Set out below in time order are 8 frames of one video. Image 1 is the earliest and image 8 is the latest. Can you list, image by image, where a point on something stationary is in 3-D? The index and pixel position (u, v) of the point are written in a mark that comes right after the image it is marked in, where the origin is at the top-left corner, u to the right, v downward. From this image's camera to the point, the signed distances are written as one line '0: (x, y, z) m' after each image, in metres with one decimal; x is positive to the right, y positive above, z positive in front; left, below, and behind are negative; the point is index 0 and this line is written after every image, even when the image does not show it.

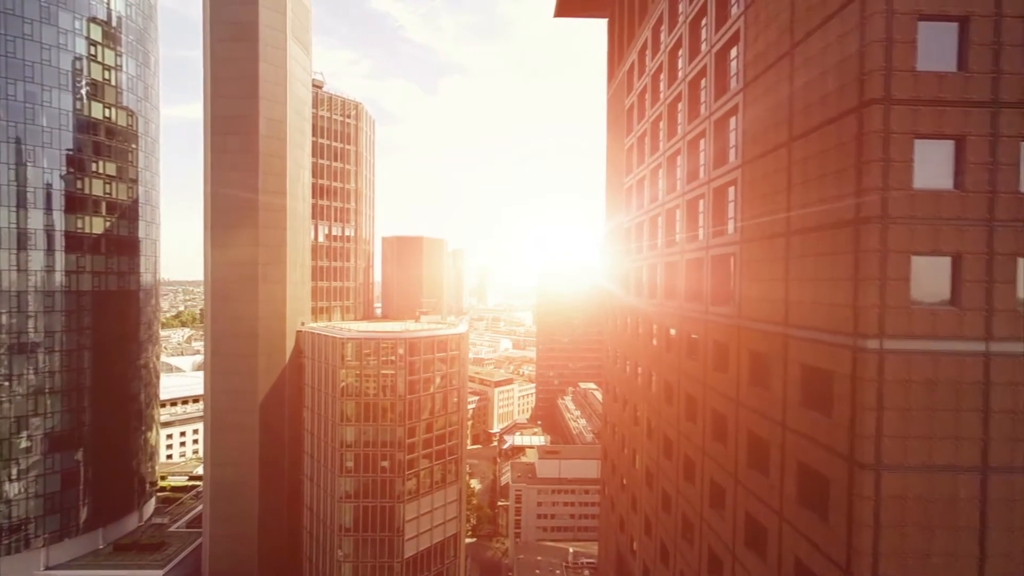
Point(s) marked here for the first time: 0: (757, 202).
0: (+6.5, +2.3, +13.1) m
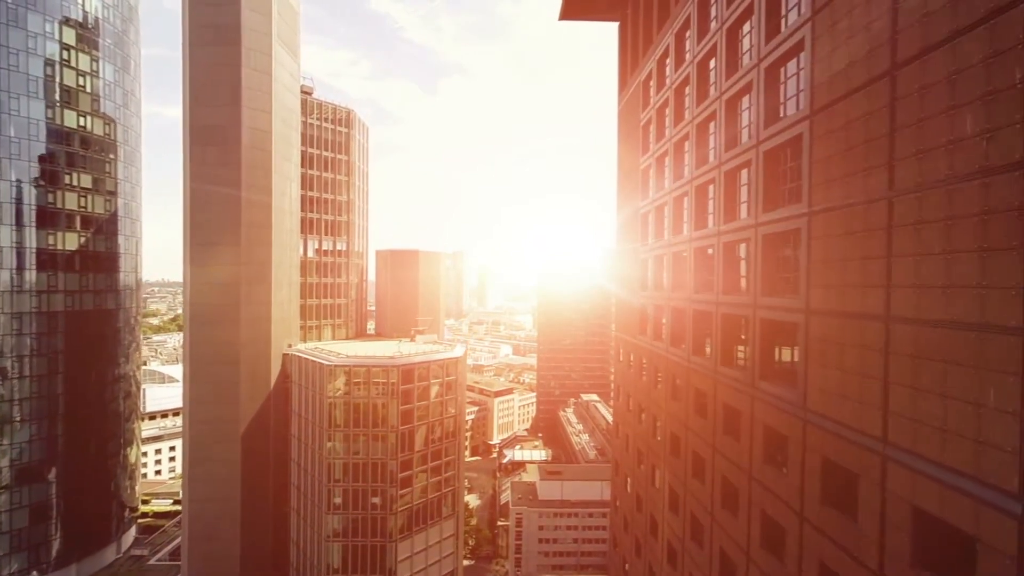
0: (+6.6, +0.5, +10.1) m
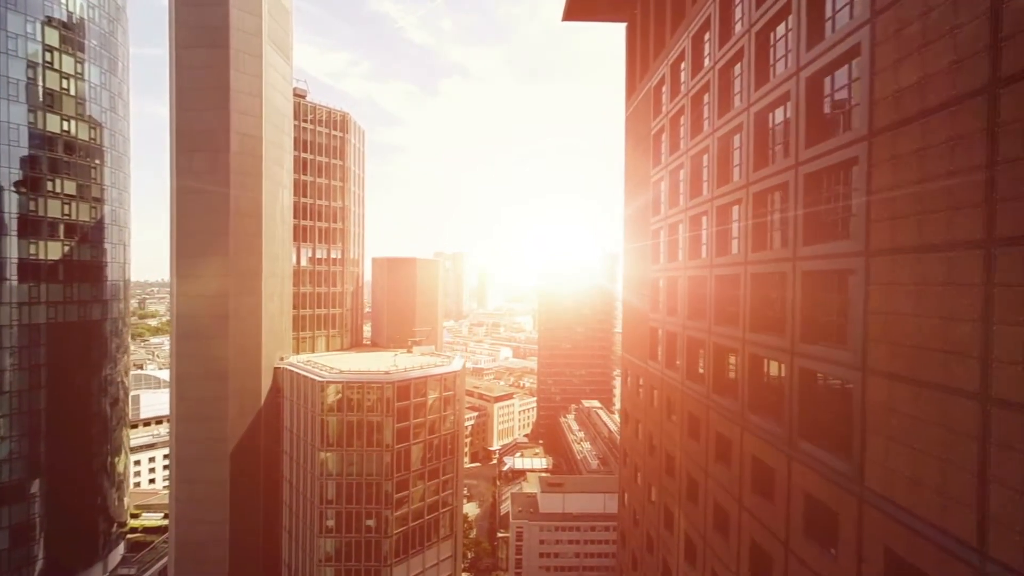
0: (+6.6, -0.5, +8.3) m
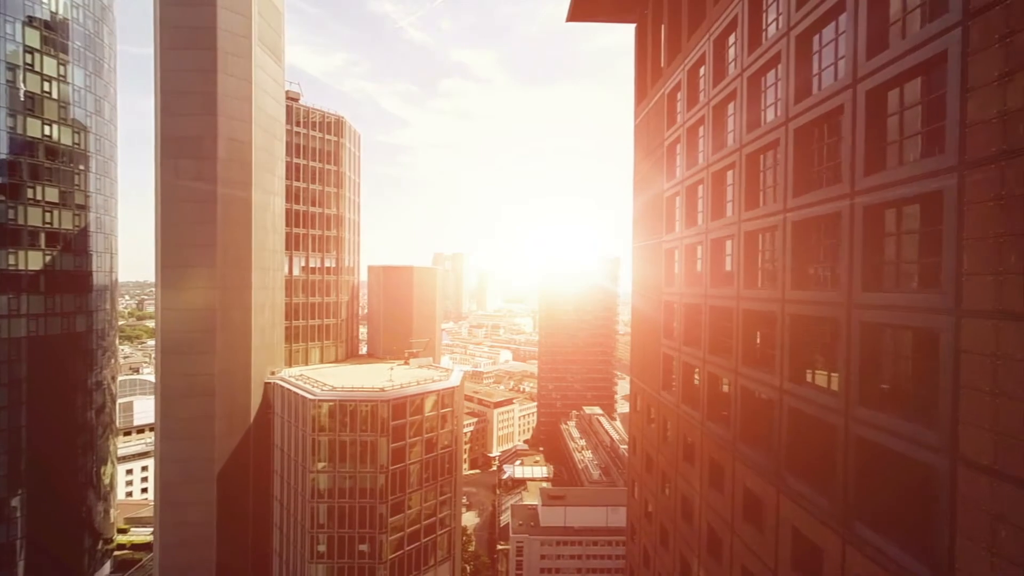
0: (+6.6, -1.6, +6.6) m
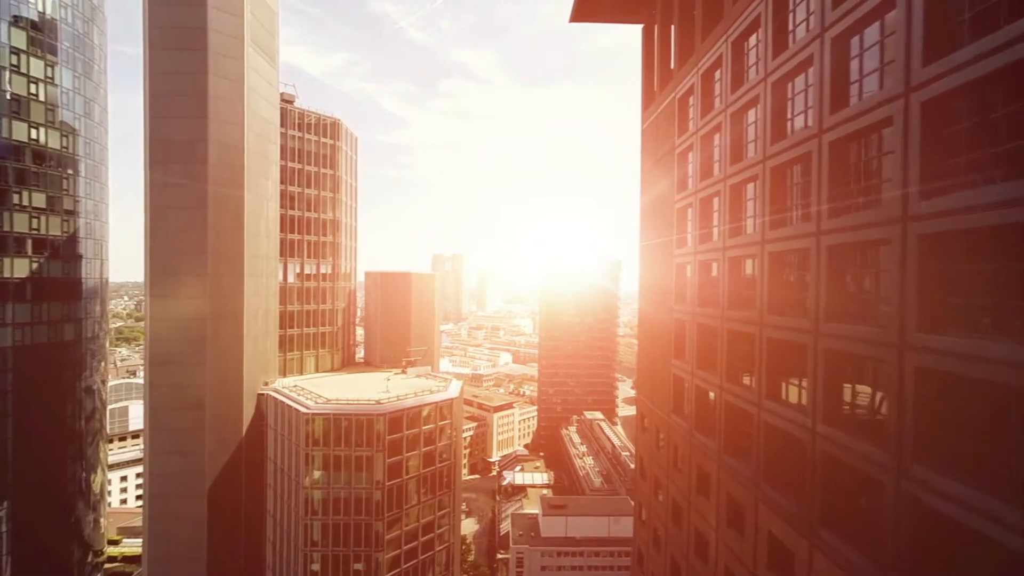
0: (+6.7, -2.2, +5.3) m
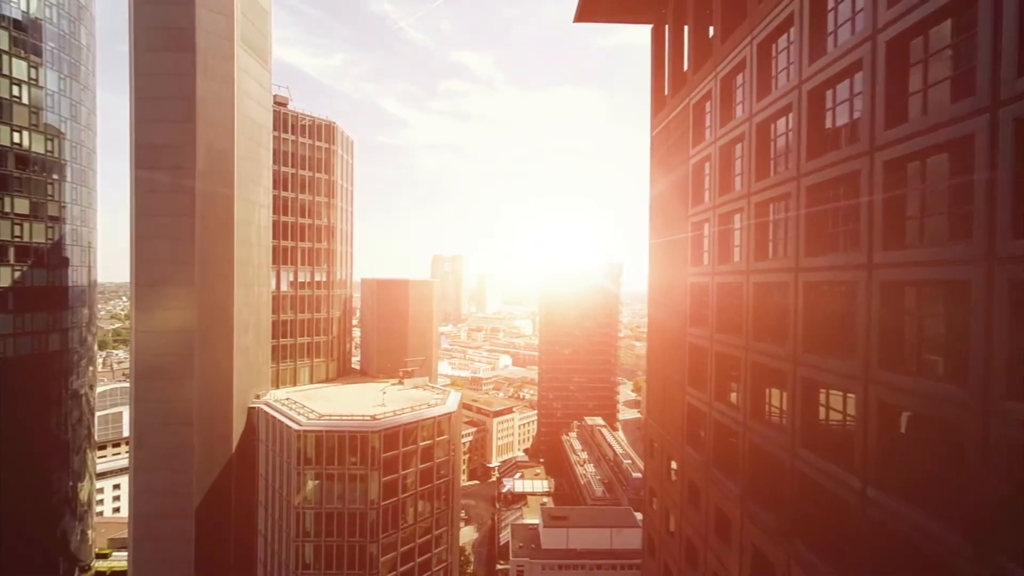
0: (+6.8, -3.0, +3.9) m
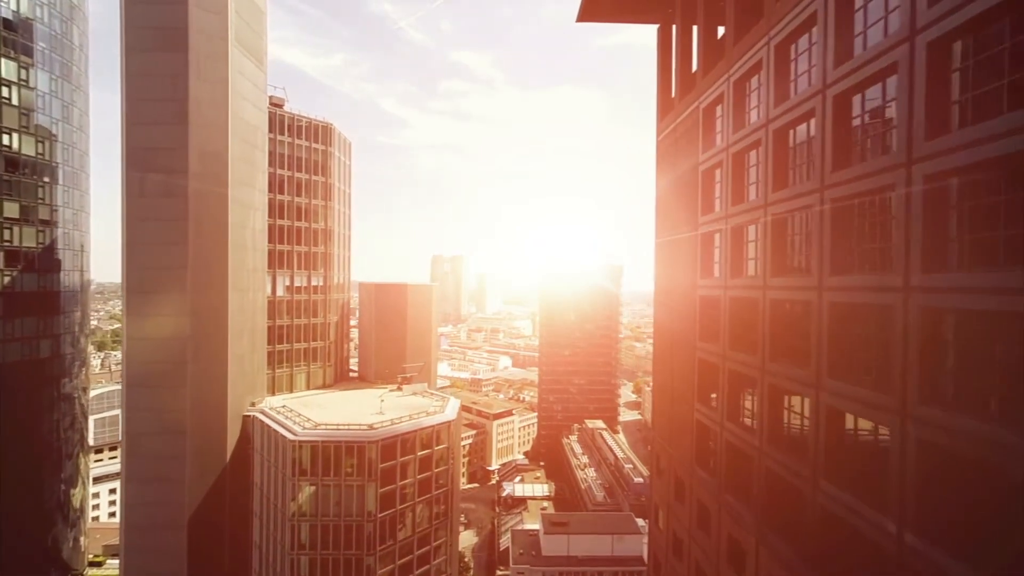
0: (+6.8, -3.4, +3.1) m
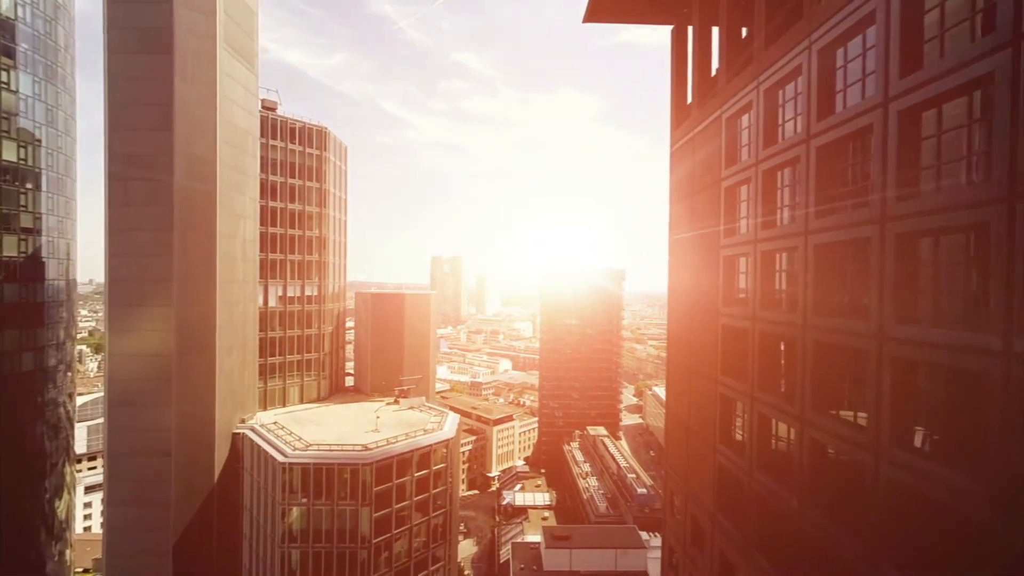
0: (+6.9, -4.3, +1.4) m
